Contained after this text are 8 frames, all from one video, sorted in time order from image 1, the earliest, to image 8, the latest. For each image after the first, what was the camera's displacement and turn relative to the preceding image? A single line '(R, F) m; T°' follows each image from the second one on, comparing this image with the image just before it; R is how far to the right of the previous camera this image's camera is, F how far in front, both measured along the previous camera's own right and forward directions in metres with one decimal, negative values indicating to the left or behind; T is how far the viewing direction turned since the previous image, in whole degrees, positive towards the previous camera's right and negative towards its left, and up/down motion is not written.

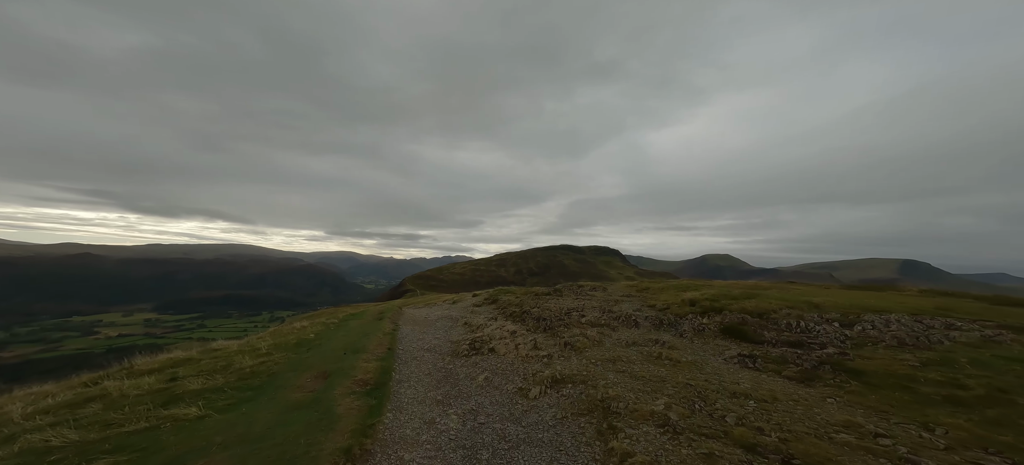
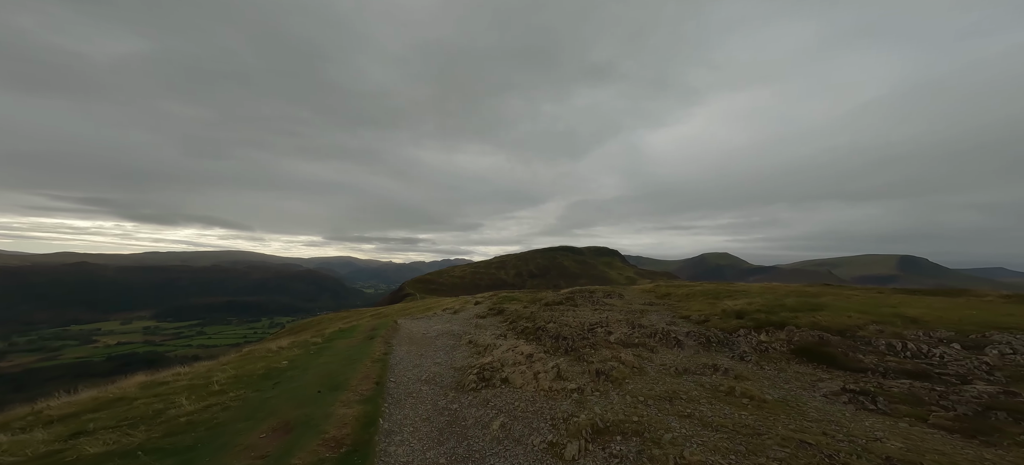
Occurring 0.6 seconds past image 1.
(-1.4, +6.5) m; 0°
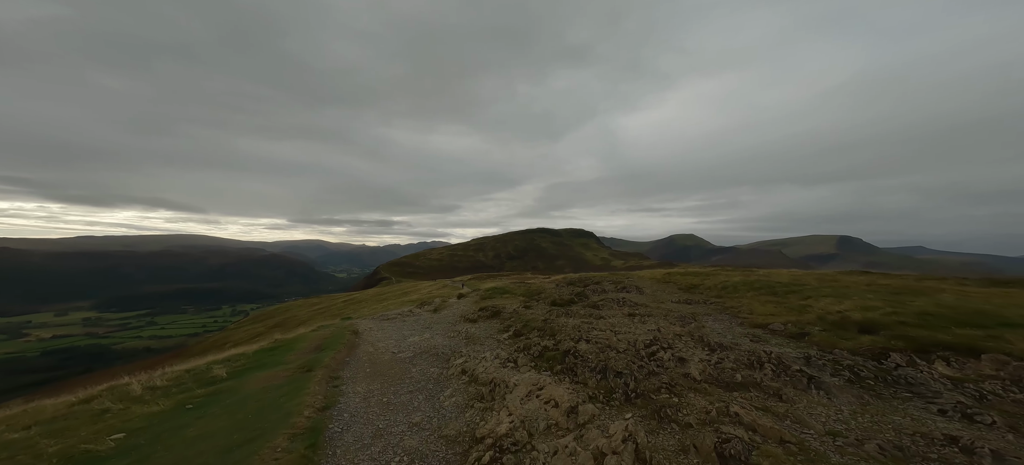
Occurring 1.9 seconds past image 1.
(-3.1, +13.4) m; +4°
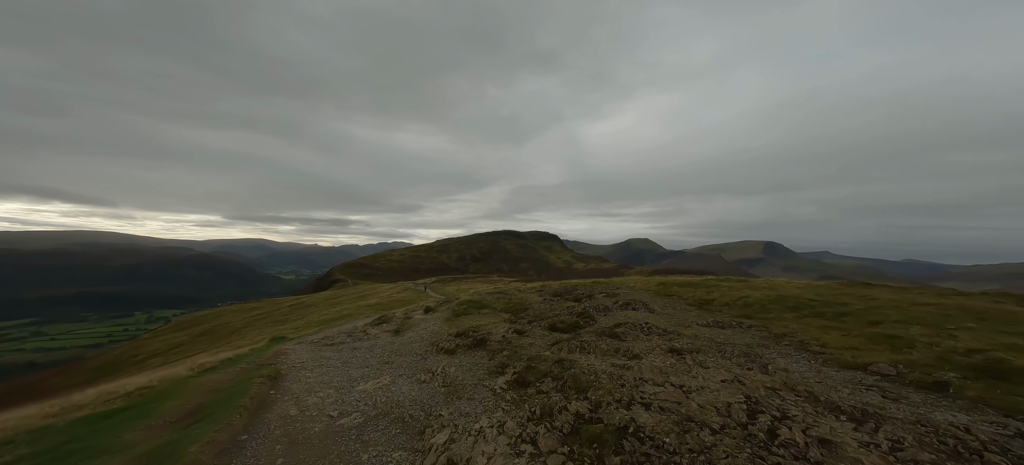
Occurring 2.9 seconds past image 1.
(-2.9, +10.4) m; +6°
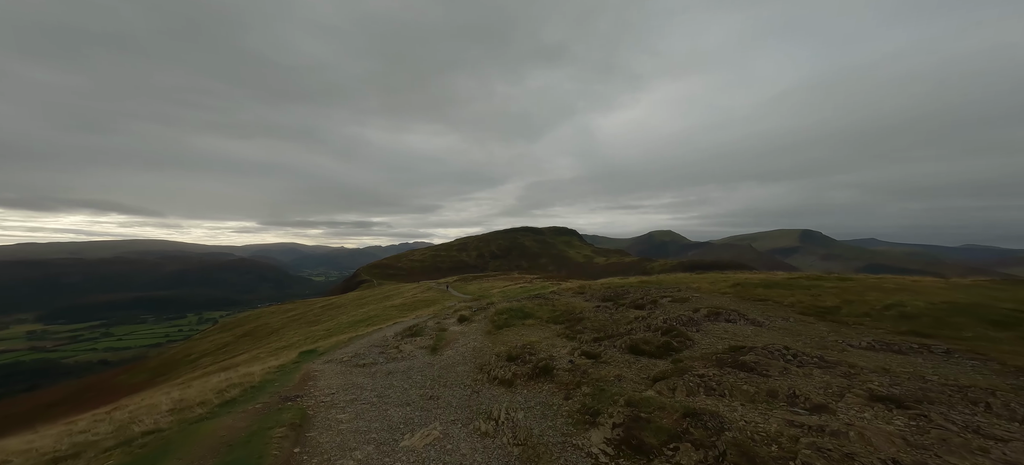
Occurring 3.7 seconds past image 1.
(-4.5, +8.1) m; -3°
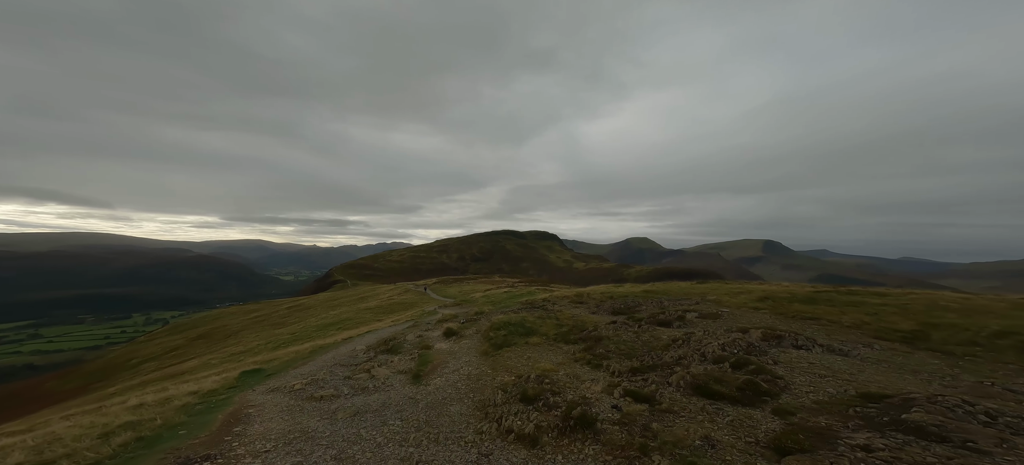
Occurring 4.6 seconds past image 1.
(-3.1, +9.5) m; +3°
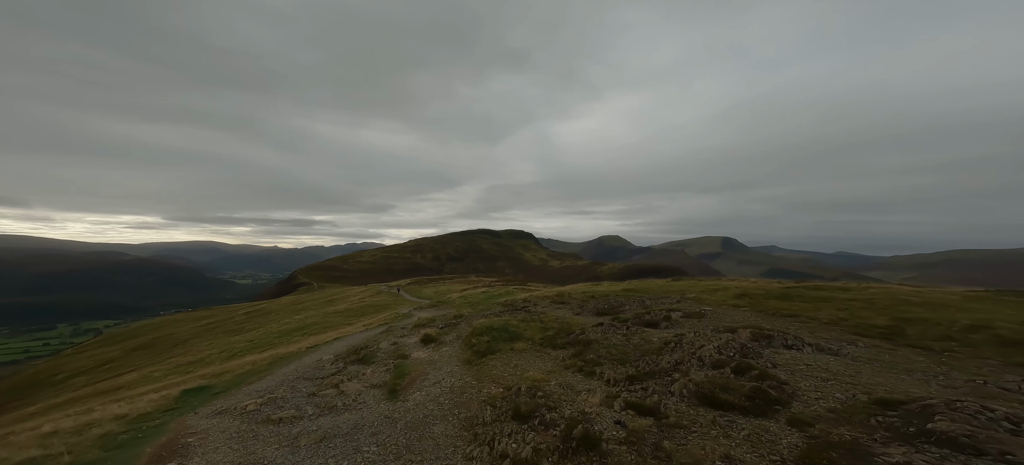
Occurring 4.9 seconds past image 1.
(-1.0, +2.6) m; +4°
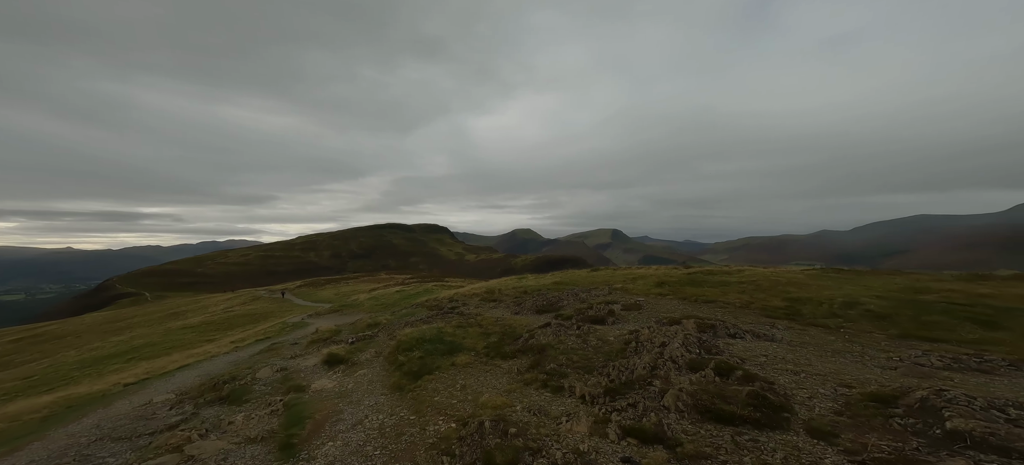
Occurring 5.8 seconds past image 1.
(-2.8, +6.4) m; +15°
